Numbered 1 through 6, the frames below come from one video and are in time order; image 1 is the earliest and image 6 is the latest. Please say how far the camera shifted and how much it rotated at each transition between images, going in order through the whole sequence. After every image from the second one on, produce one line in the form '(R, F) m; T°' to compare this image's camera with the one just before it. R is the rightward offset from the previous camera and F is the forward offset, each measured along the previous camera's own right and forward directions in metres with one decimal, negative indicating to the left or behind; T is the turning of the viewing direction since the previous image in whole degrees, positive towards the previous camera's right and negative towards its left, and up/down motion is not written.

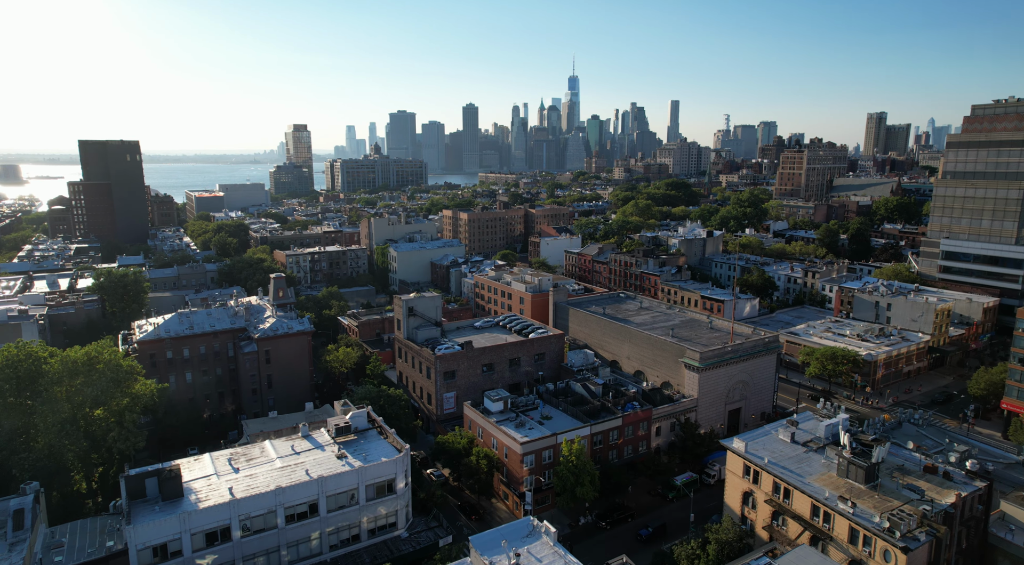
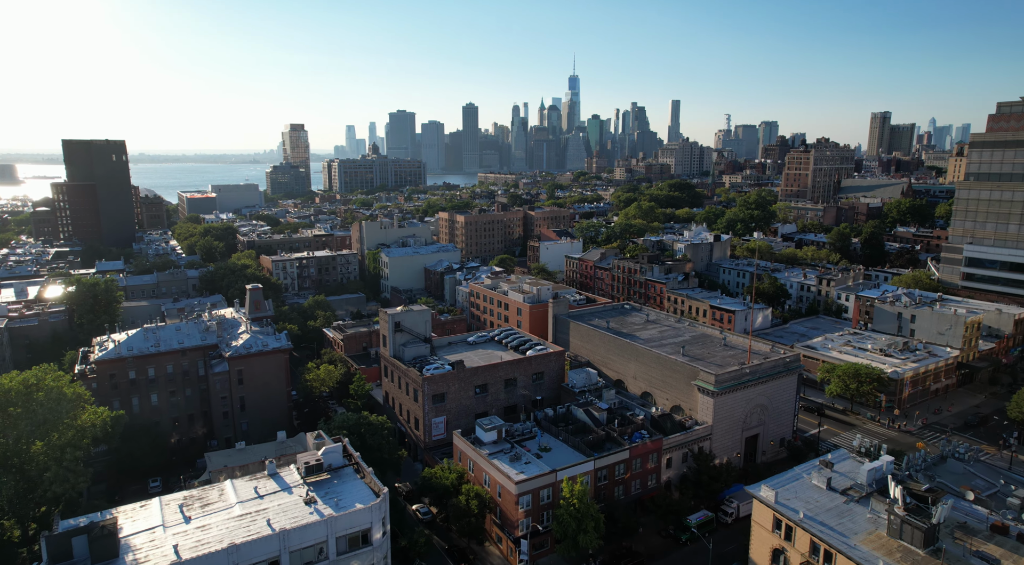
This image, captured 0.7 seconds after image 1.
(+0.4, +5.3) m; 0°
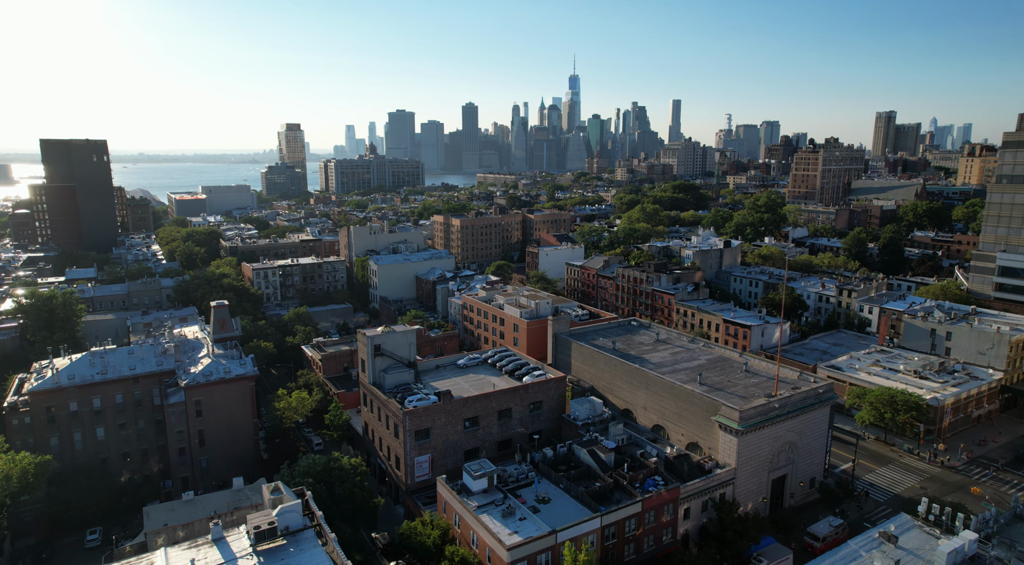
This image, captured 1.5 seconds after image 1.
(+0.4, +6.6) m; 0°
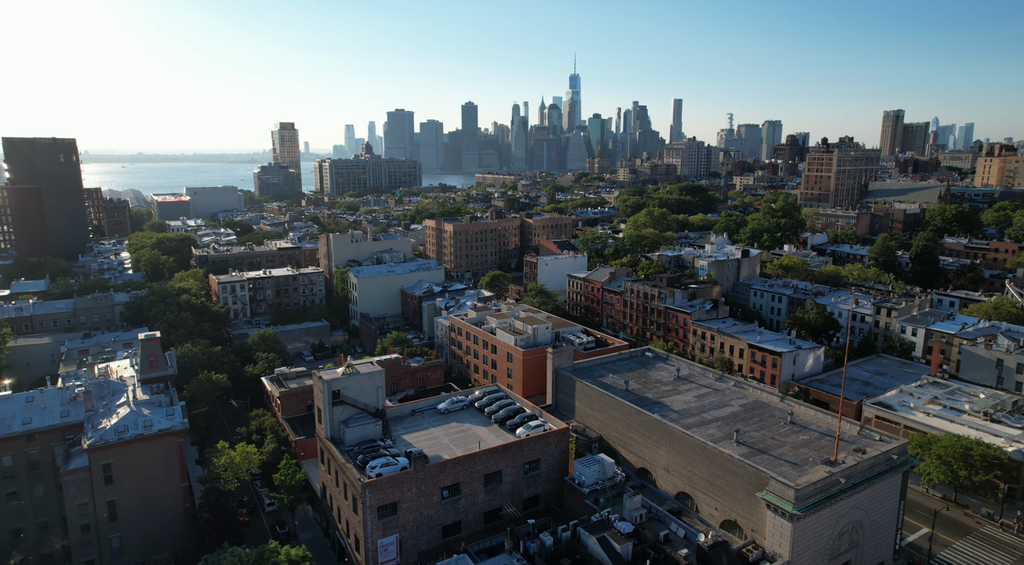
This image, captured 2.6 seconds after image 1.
(+0.6, +10.0) m; 0°
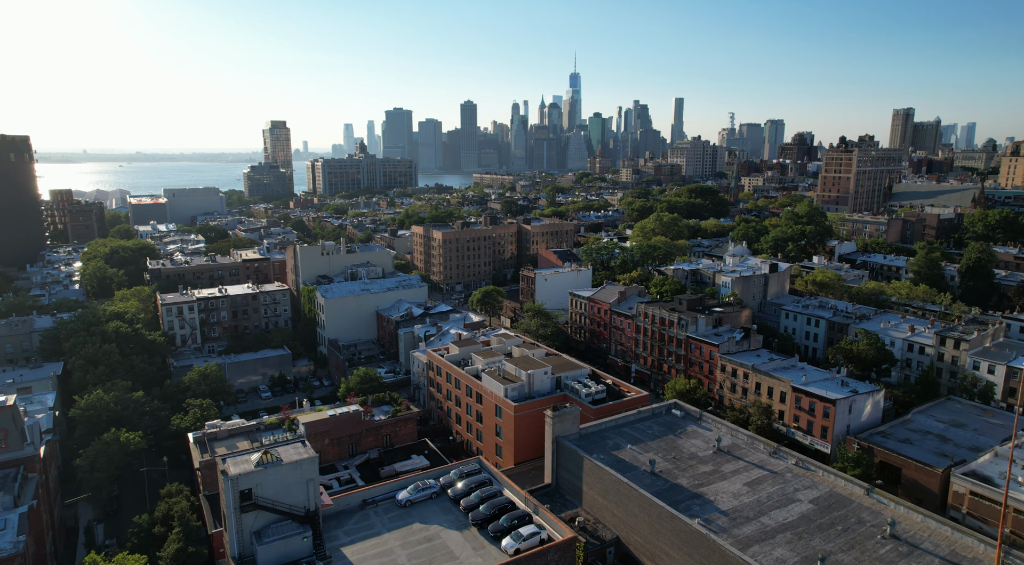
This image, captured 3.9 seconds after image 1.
(+0.8, +12.5) m; 0°
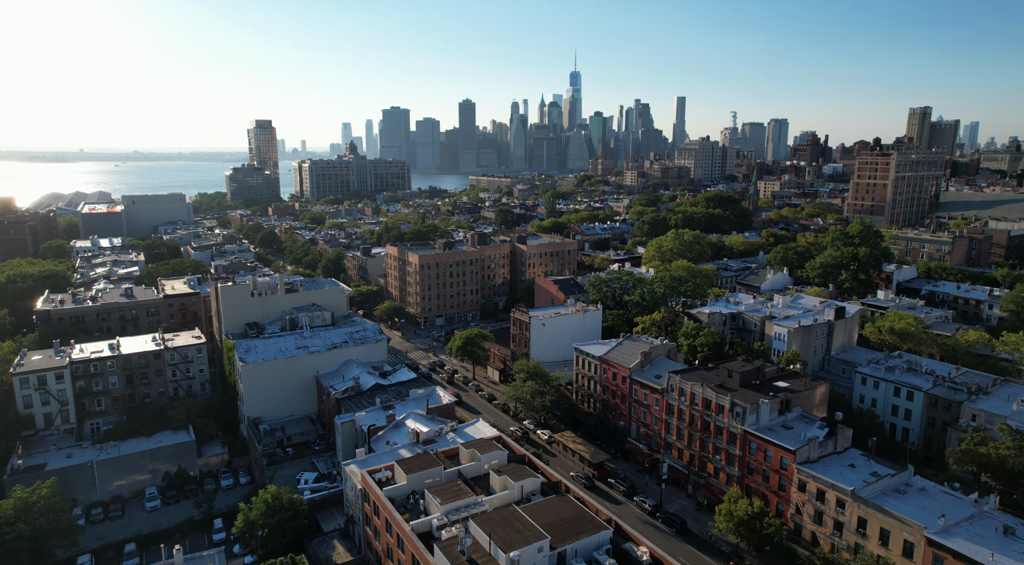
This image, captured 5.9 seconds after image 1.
(+1.2, +20.0) m; 0°
